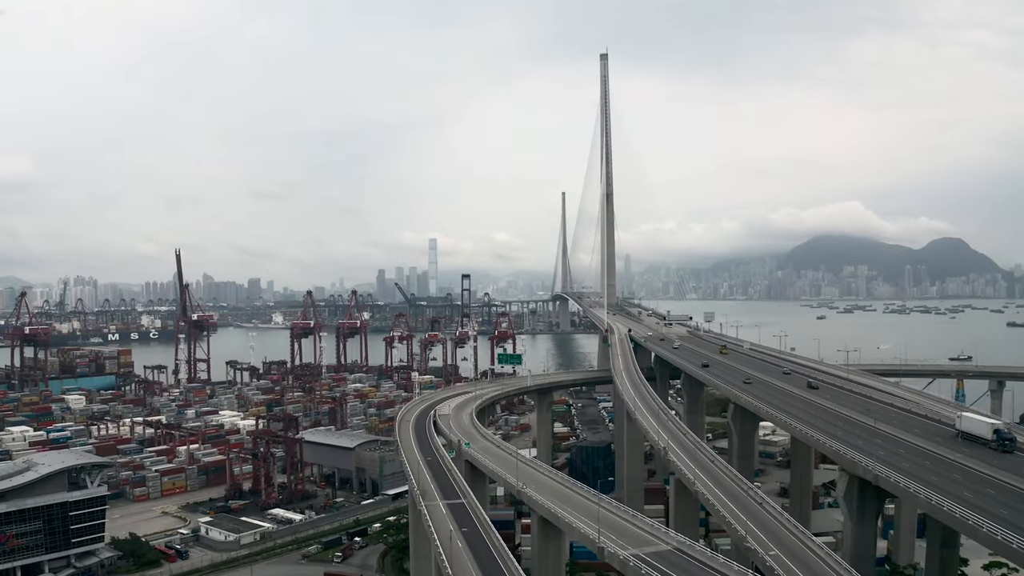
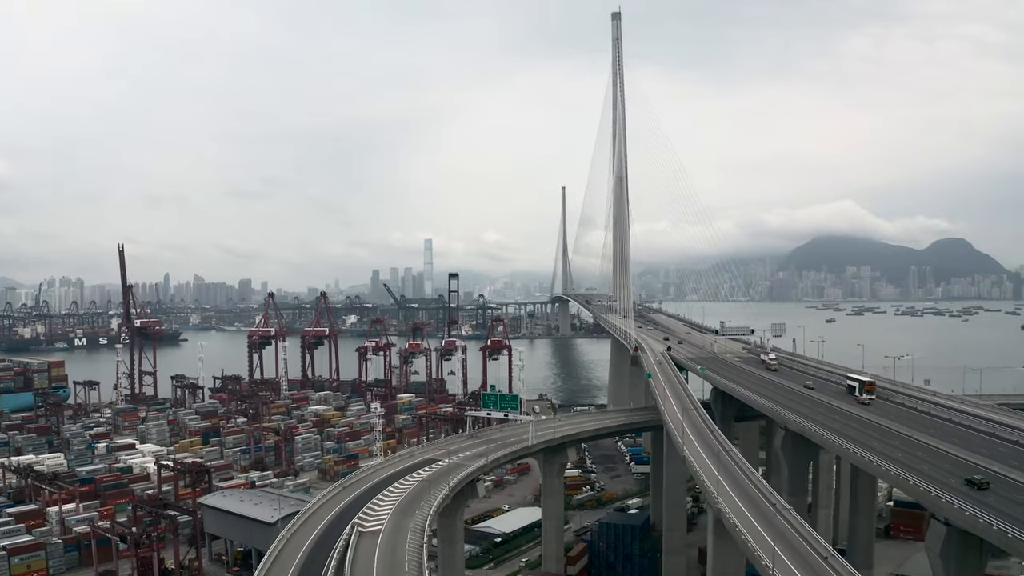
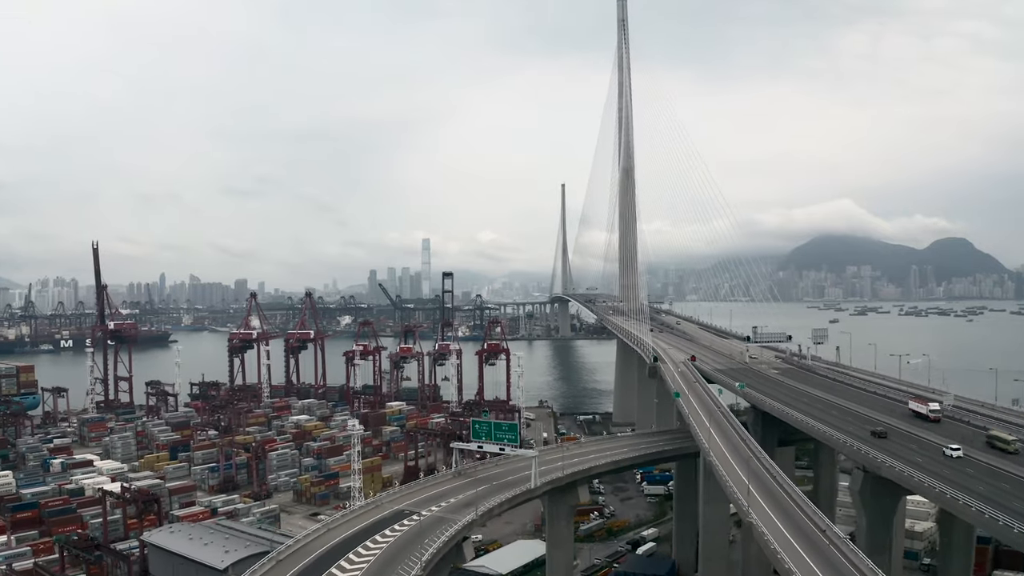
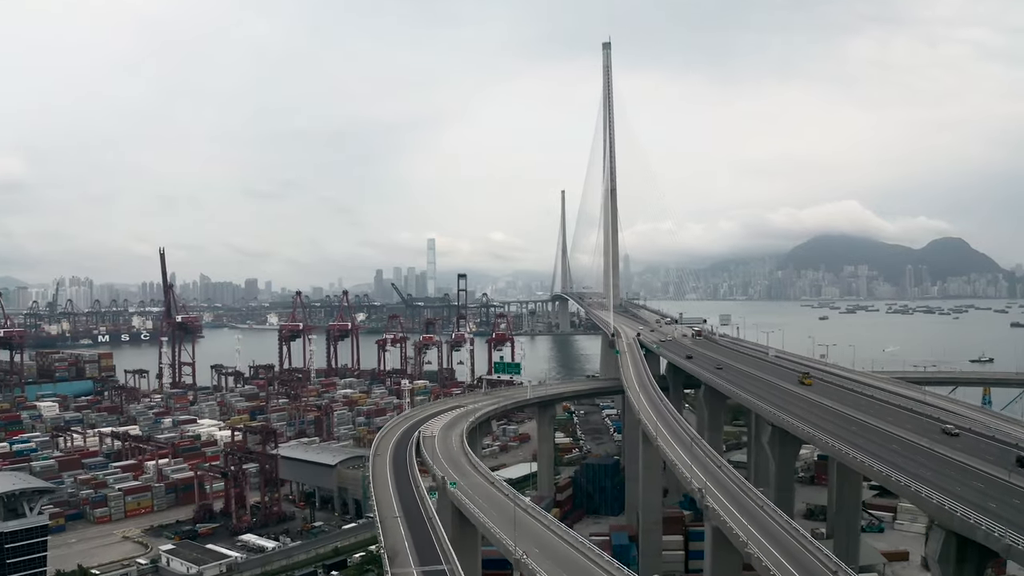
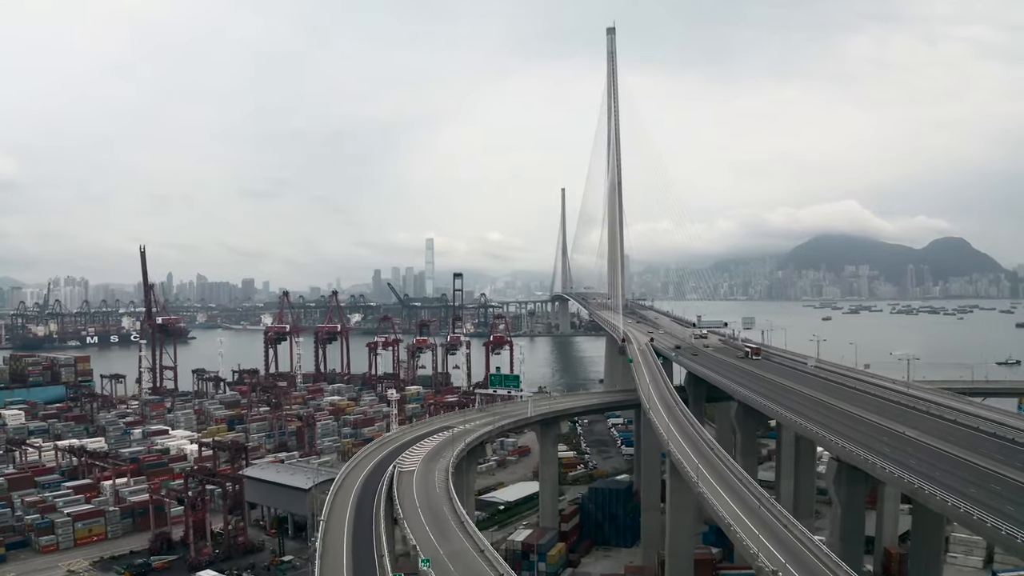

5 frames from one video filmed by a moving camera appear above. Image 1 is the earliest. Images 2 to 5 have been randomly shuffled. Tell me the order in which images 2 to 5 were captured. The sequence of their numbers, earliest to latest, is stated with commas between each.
4, 5, 2, 3
